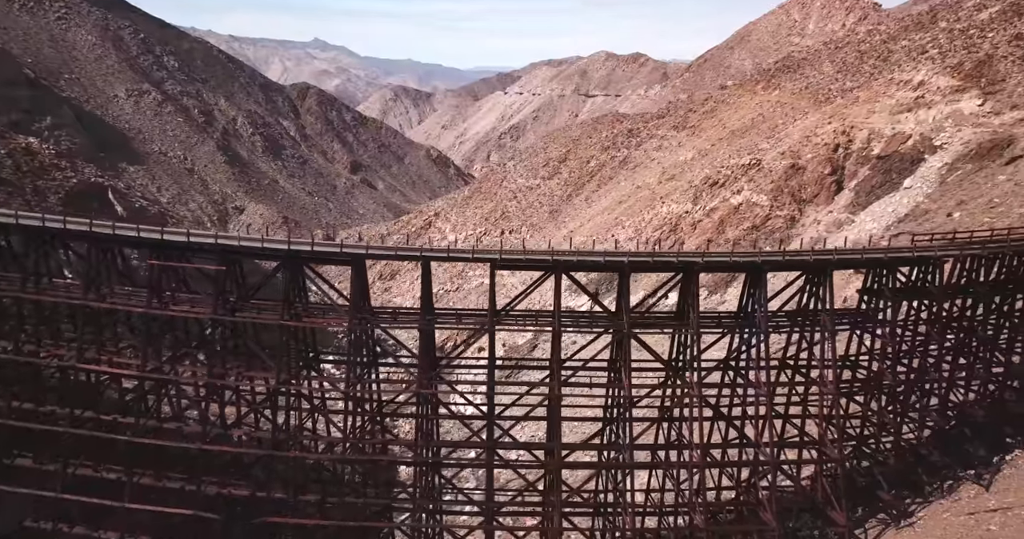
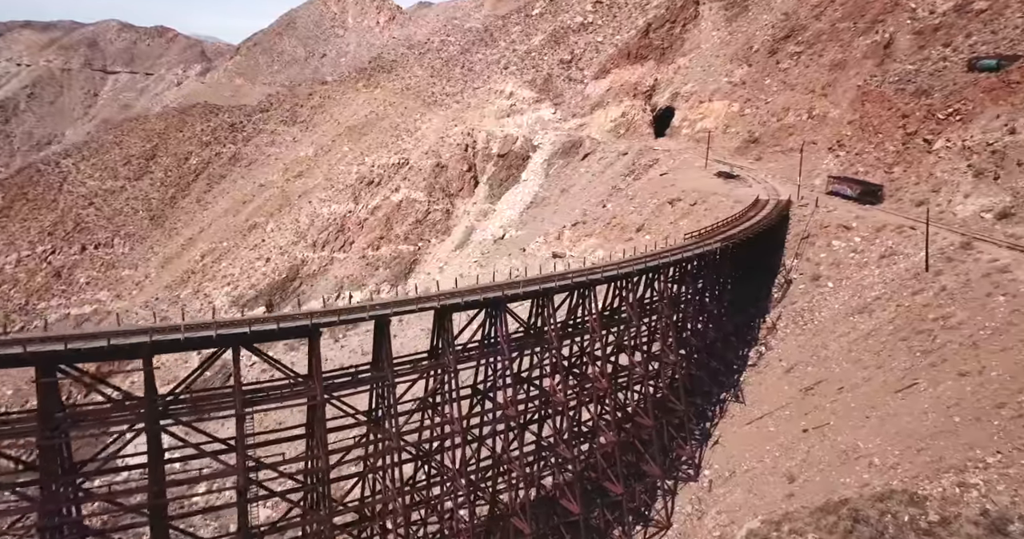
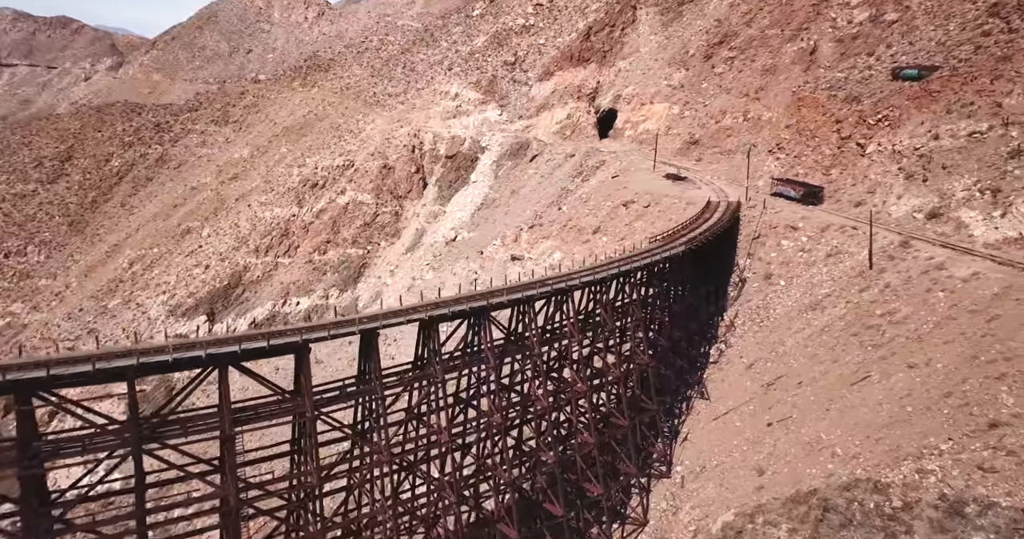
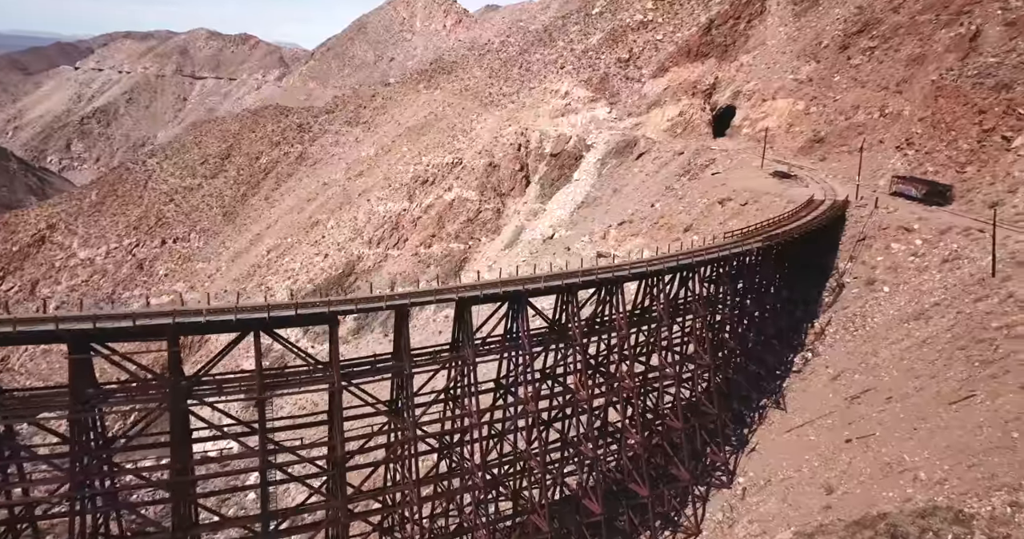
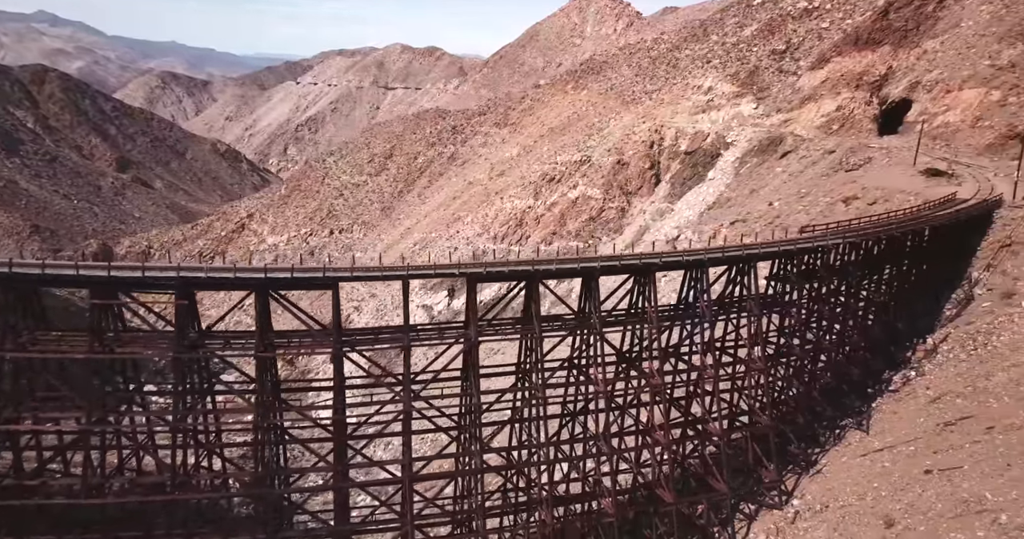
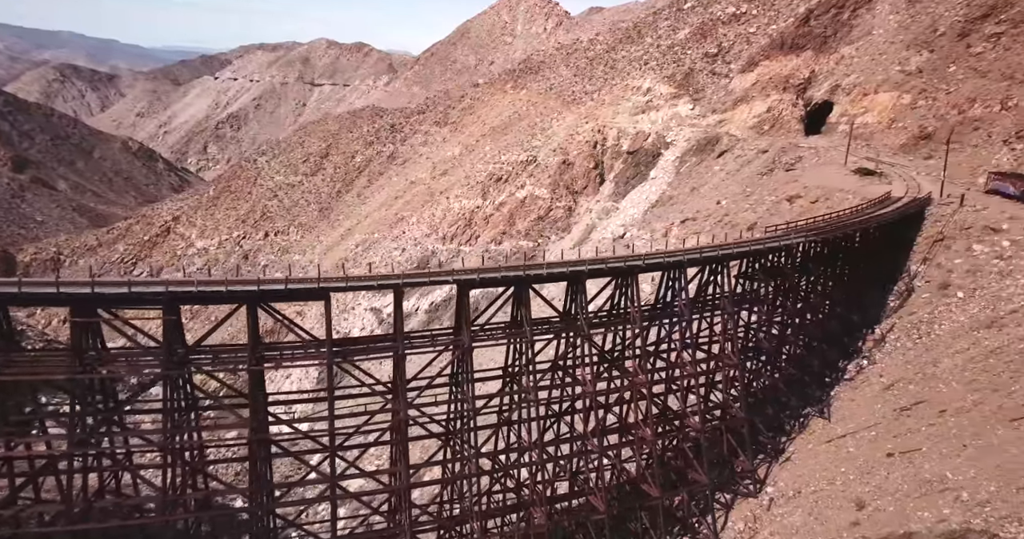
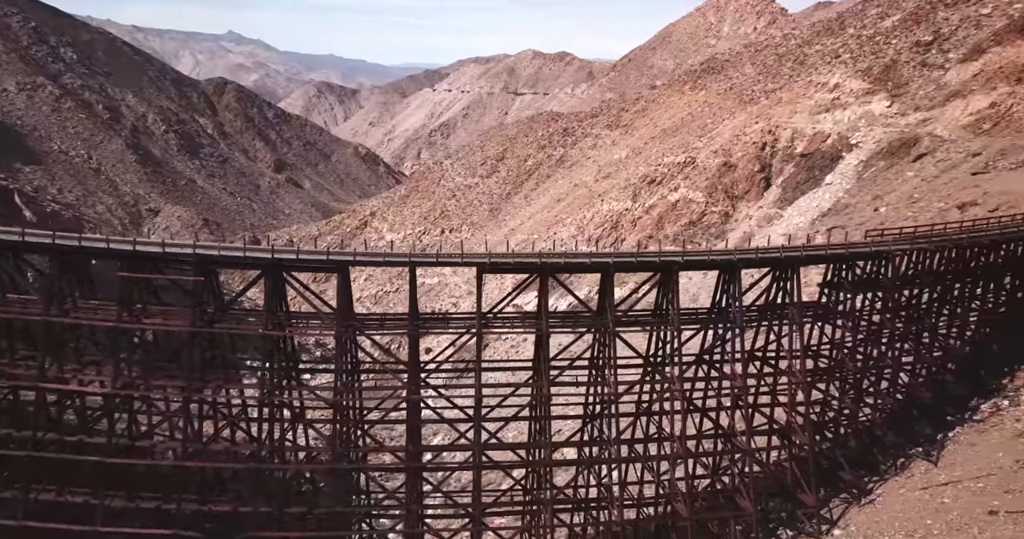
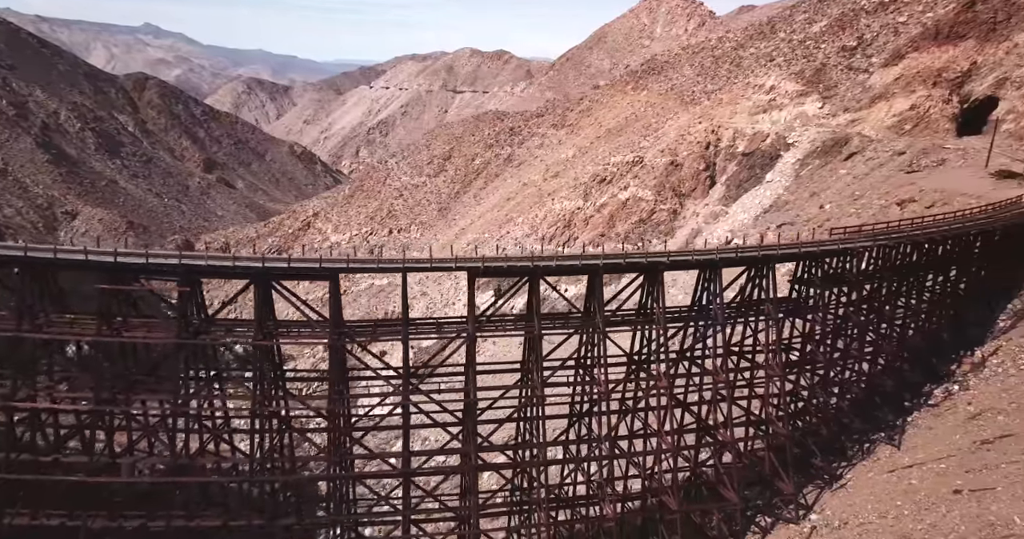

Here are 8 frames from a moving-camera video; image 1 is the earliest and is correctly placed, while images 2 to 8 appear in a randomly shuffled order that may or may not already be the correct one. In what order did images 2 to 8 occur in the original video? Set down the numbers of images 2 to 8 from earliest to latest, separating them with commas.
7, 8, 5, 6, 4, 2, 3
